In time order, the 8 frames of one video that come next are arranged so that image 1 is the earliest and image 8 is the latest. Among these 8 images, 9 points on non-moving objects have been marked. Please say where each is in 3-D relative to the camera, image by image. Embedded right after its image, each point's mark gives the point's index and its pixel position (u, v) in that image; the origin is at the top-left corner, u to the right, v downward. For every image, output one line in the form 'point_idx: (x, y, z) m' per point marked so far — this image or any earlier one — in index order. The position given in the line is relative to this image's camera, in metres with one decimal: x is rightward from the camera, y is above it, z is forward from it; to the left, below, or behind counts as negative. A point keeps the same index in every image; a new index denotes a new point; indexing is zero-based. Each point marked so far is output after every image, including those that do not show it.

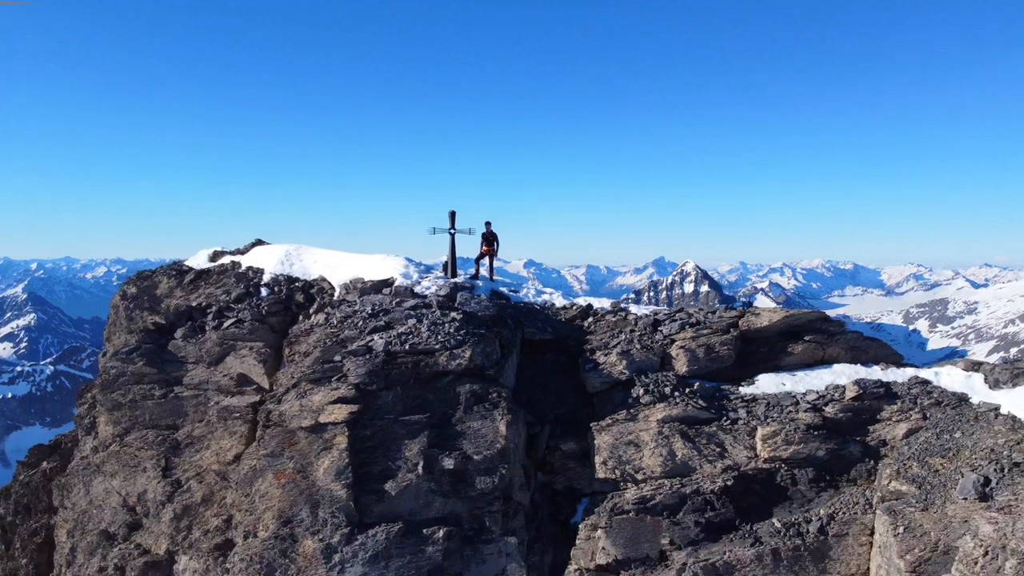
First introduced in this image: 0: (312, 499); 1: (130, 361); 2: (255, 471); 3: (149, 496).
0: (-3.0, -3.2, +11.0) m
1: (-8.1, -1.5, +15.2) m
2: (-4.1, -2.8, +11.6) m
3: (-7.4, -4.3, +14.3) m
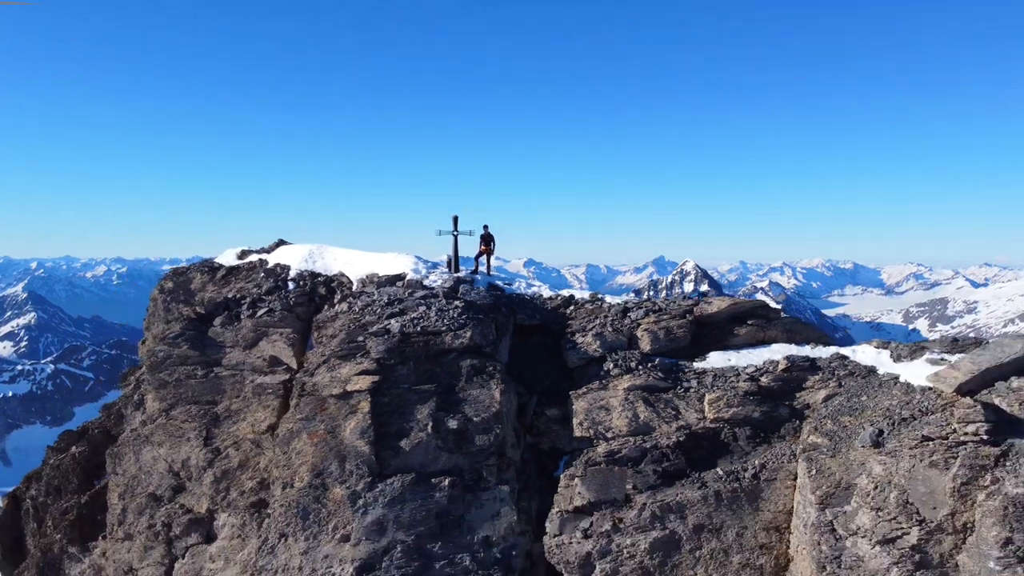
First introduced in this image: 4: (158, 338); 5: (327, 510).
0: (-3.2, -3.0, +13.1) m
1: (-8.3, -1.4, +17.4) m
2: (-4.2, -2.7, +13.7) m
3: (-7.6, -4.1, +16.4) m
4: (-9.0, -1.3, +18.2) m
5: (-3.3, -4.0, +12.9) m
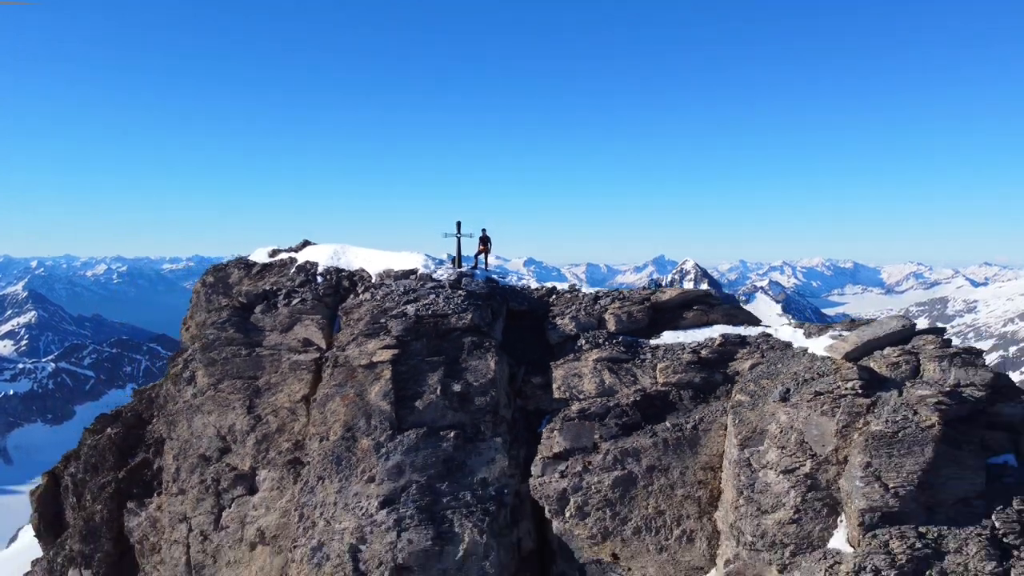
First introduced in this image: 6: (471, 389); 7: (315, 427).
0: (-3.3, -2.8, +16.2) m
1: (-8.4, -1.2, +20.5) m
2: (-4.4, -2.5, +16.8) m
3: (-7.7, -3.9, +19.5) m
4: (-9.2, -1.1, +21.3) m
5: (-3.5, -3.9, +16.0) m
6: (-1.0, -2.4, +16.9) m
7: (-4.7, -3.3, +17.0) m
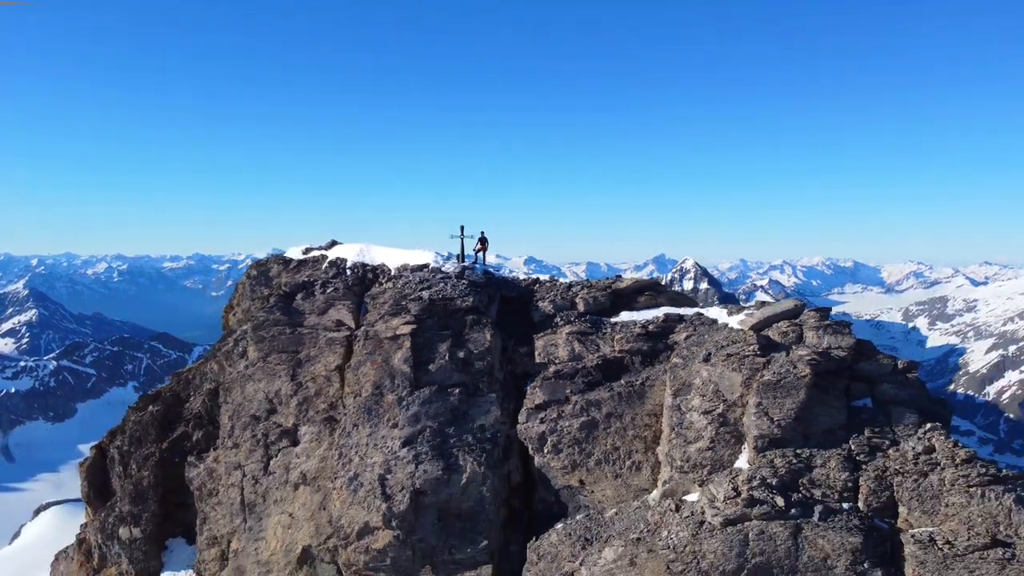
0: (-3.6, -2.5, +20.8) m
1: (-8.7, -0.9, +25.0) m
2: (-4.6, -2.2, +21.3) m
3: (-8.0, -3.6, +24.1) m
4: (-9.4, -0.8, +25.8) m
5: (-3.7, -3.6, +20.5) m
6: (-1.2, -2.1, +21.4) m
7: (-4.9, -3.0, +21.5) m
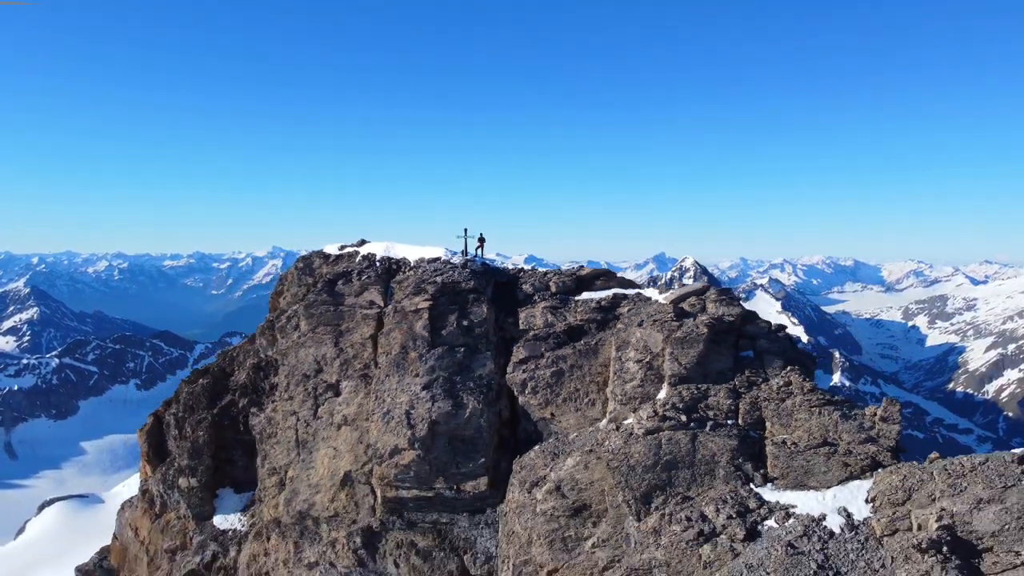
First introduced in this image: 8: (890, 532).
0: (-4.0, -2.0, +28.0) m
1: (-9.0, -0.4, +32.3) m
2: (-5.0, -1.7, +28.6) m
3: (-8.4, -3.1, +31.3) m
4: (-9.8, -0.2, +33.1) m
5: (-4.1, -3.0, +27.8) m
6: (-1.6, -1.5, +28.7) m
7: (-5.3, -2.4, +28.8) m
8: (+11.2, -7.2, +20.8) m
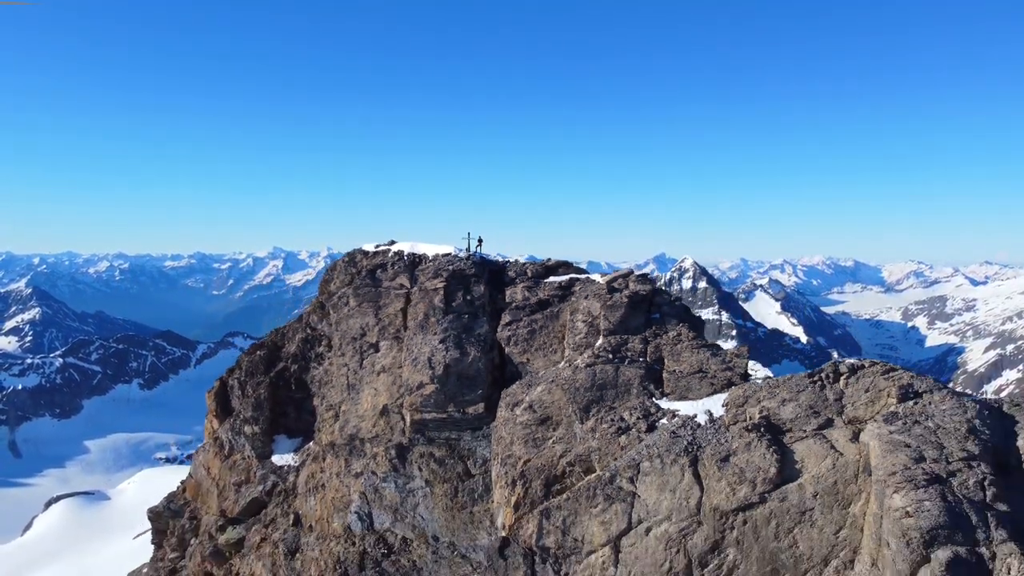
0: (-4.6, -1.2, +40.4) m
1: (-9.7, +0.5, +44.6) m
2: (-5.6, -0.9, +41.0) m
3: (-9.0, -2.3, +43.7) m
4: (-10.4, +0.6, +45.5) m
5: (-4.7, -2.2, +40.2) m
6: (-2.2, -0.7, +41.0) m
7: (-5.9, -1.6, +41.2) m
8: (+10.5, -6.4, +33.1) m
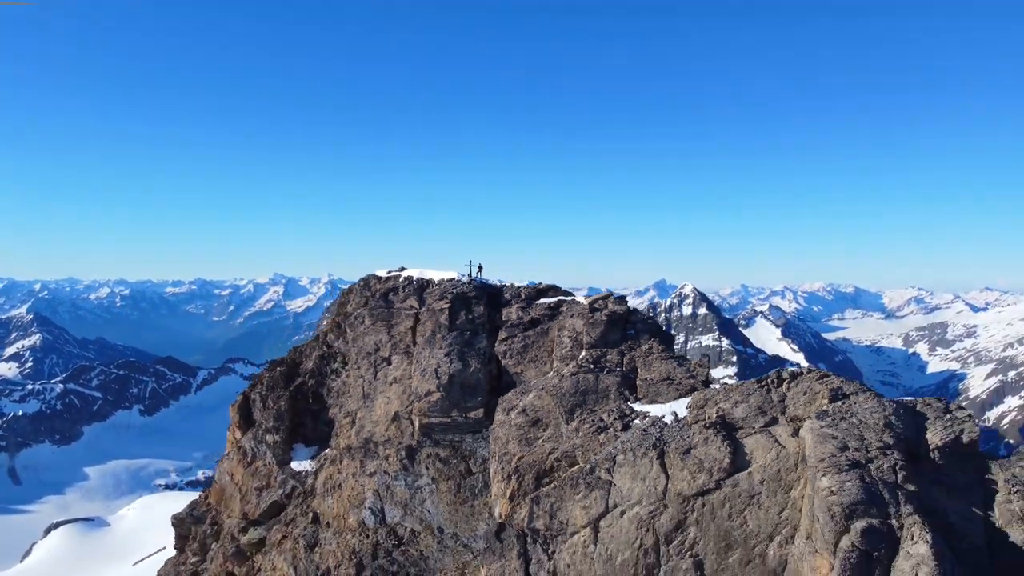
0: (-4.9, -2.6, +46.5) m
1: (-9.9, -1.1, +50.8) m
2: (-5.9, -2.3, +47.0) m
3: (-9.3, -3.8, +49.7) m
4: (-10.7, -1.0, +51.6) m
5: (-5.0, -3.6, +46.2) m
6: (-2.5, -2.1, +47.1) m
7: (-6.2, -3.0, +47.2) m
8: (+10.2, -7.5, +39.0) m
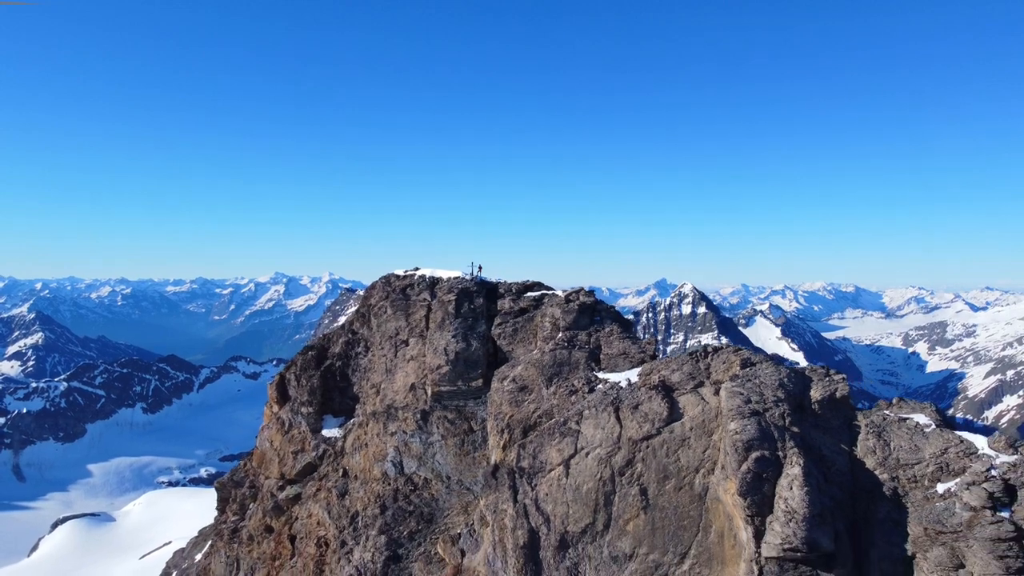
0: (-5.4, -2.2, +58.6) m
1: (-10.5, -0.7, +62.9) m
2: (-6.5, -1.9, +59.1) m
3: (-9.8, -3.4, +61.8) m
4: (-11.3, -0.6, +63.7) m
5: (-5.6, -3.3, +58.3) m
6: (-3.1, -1.8, +59.2) m
7: (-6.8, -2.7, +59.3) m
8: (+9.7, -7.2, +51.1) m
